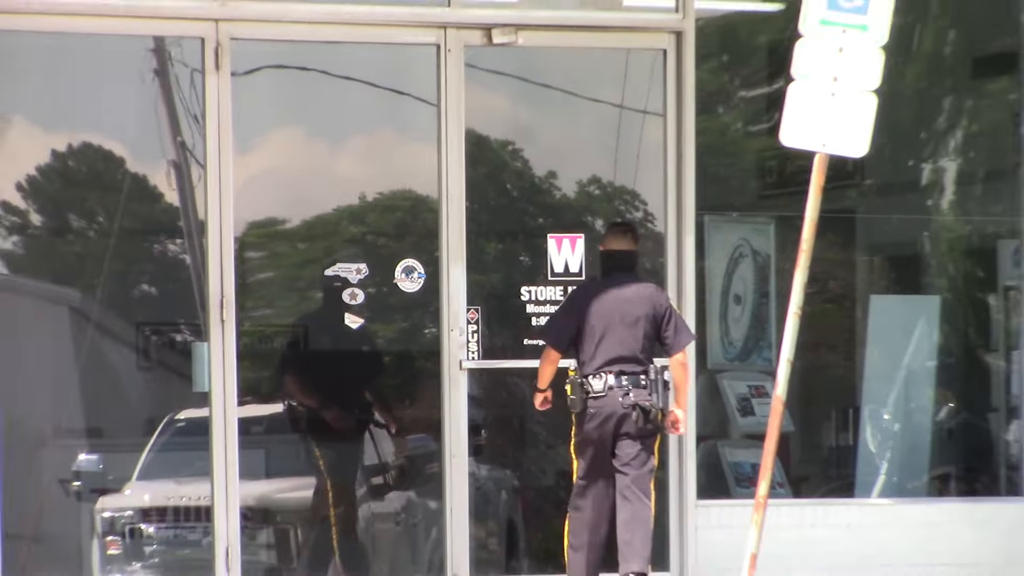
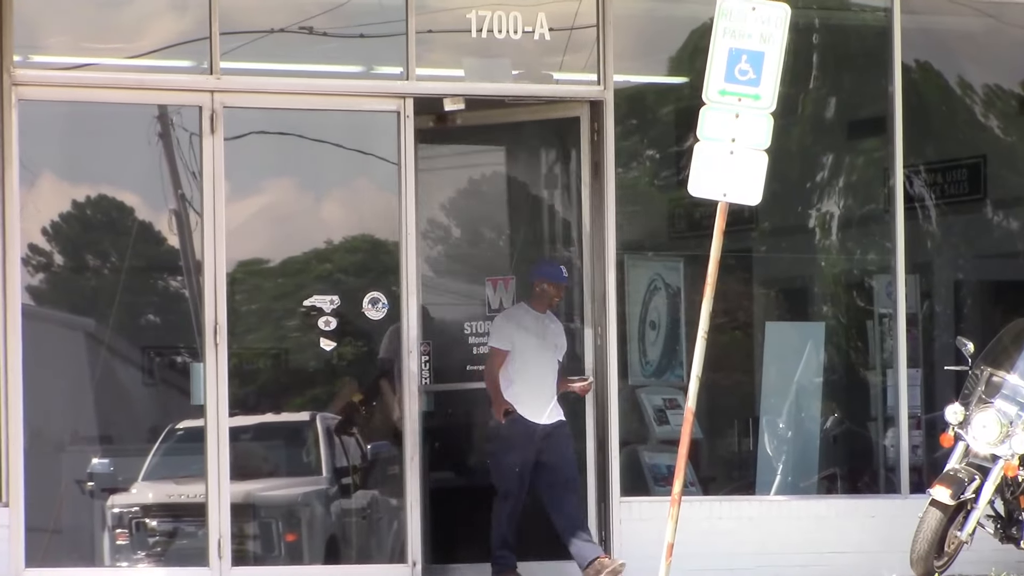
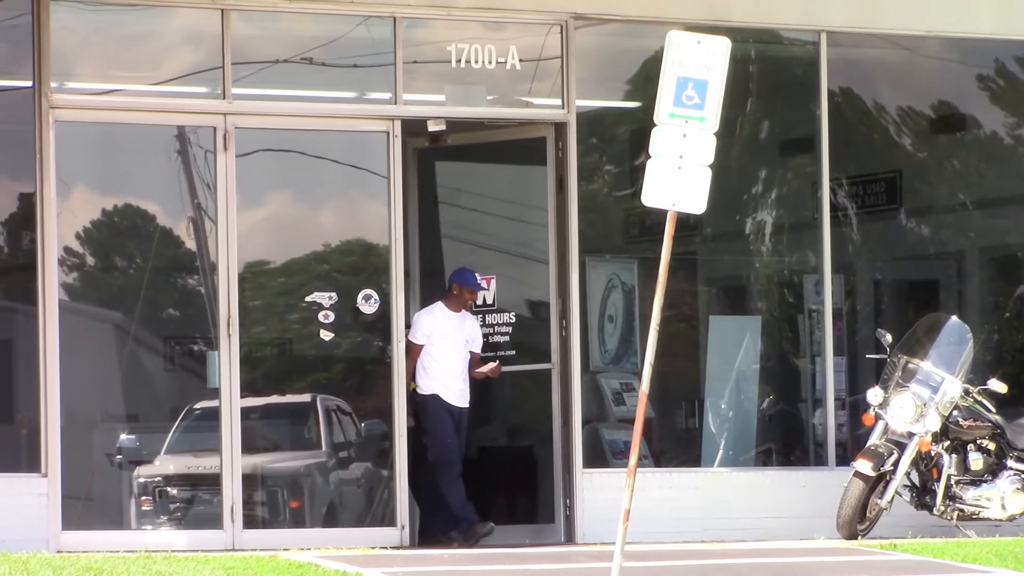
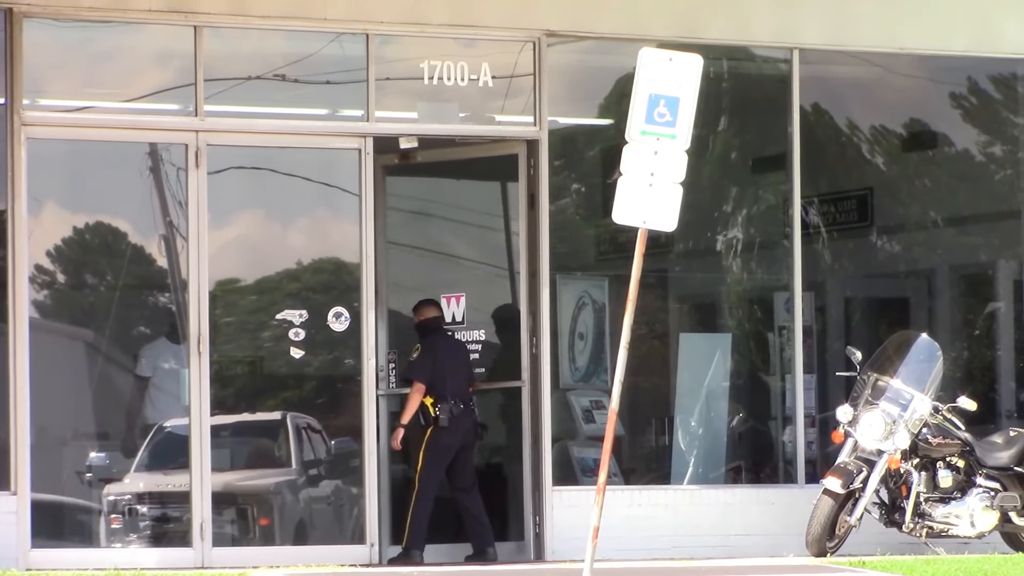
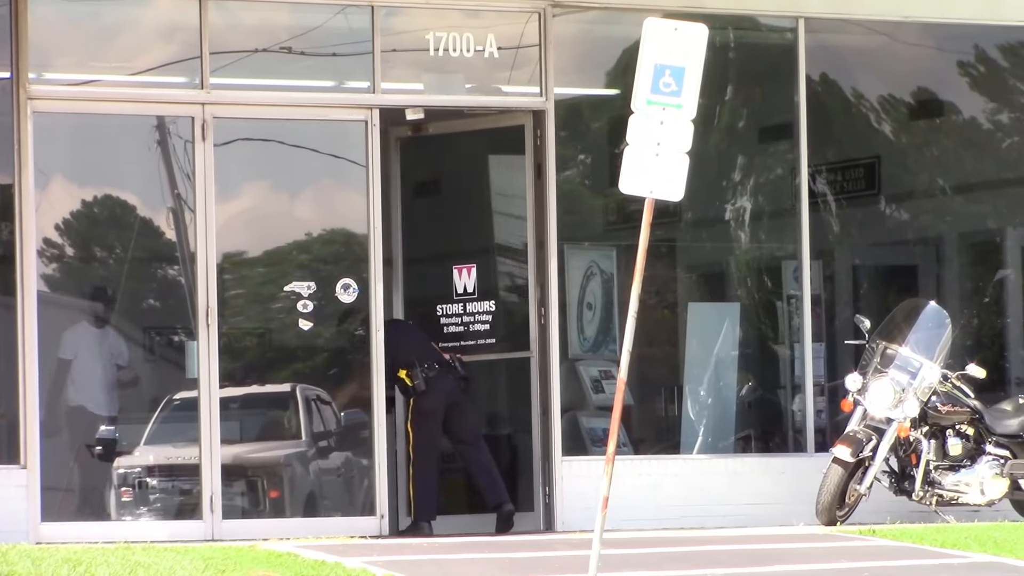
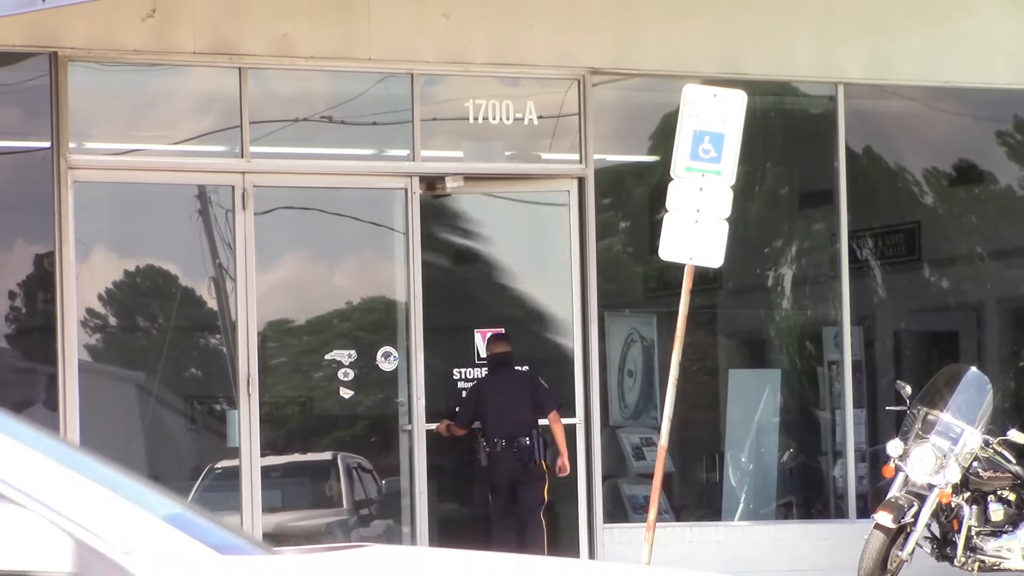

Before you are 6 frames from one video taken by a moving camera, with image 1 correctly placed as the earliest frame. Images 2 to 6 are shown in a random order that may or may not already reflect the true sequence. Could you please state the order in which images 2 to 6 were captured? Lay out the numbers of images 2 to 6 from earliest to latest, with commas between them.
6, 5, 4, 3, 2
